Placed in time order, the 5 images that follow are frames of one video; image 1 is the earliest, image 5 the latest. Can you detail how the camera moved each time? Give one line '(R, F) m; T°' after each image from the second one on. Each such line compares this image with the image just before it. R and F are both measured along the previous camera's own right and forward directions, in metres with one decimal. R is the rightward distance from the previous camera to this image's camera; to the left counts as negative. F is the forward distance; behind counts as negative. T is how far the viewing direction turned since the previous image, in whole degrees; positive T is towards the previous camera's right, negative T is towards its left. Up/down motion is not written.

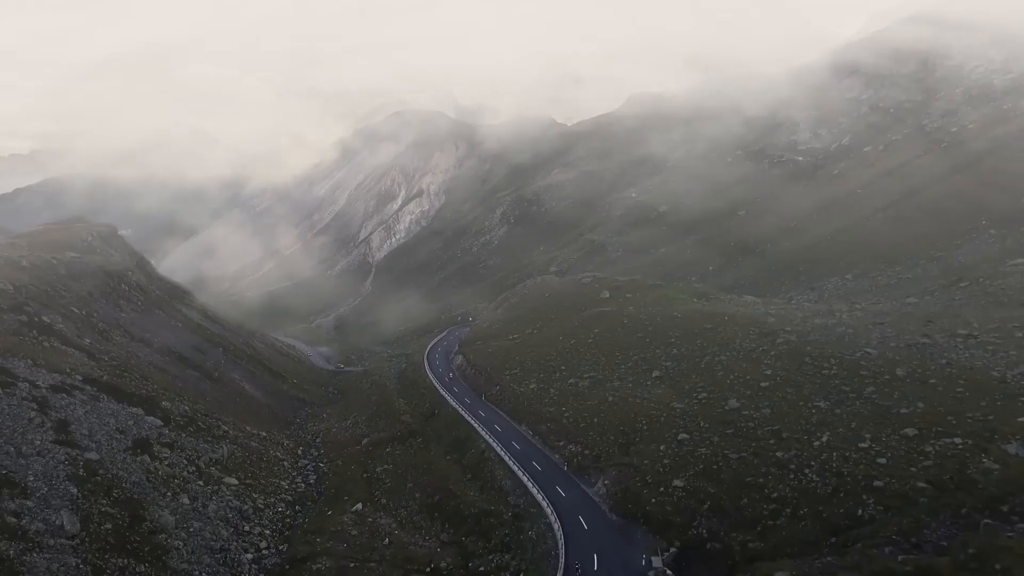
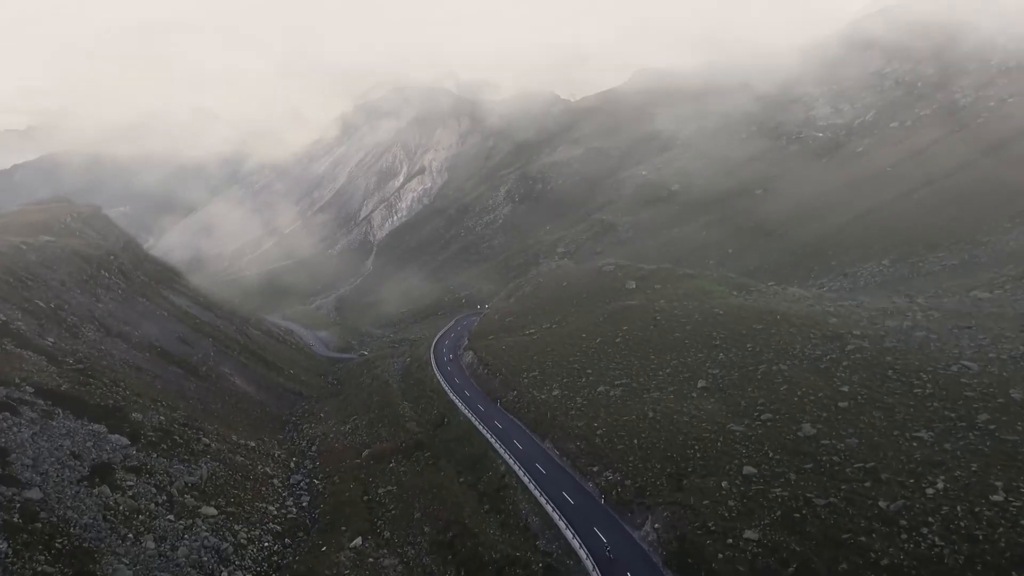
(-1.2, +5.8) m; 0°
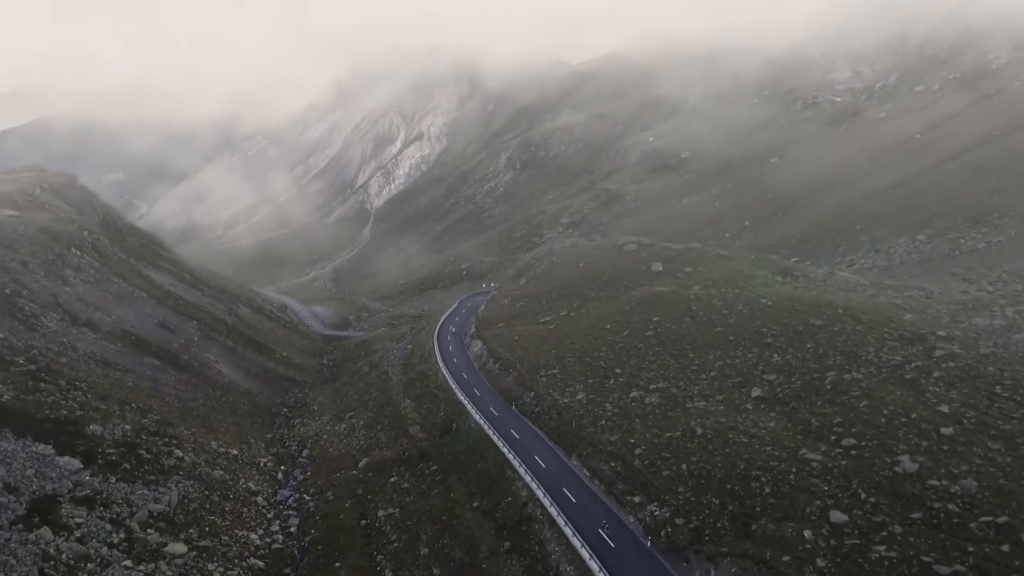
(-1.1, +5.5) m; 0°
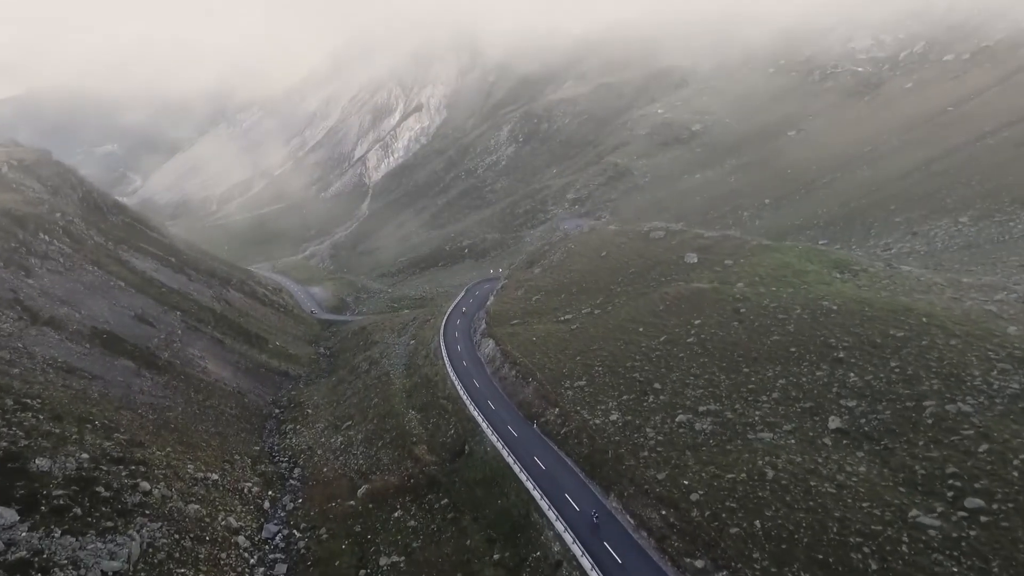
(-1.2, +5.4) m; 0°
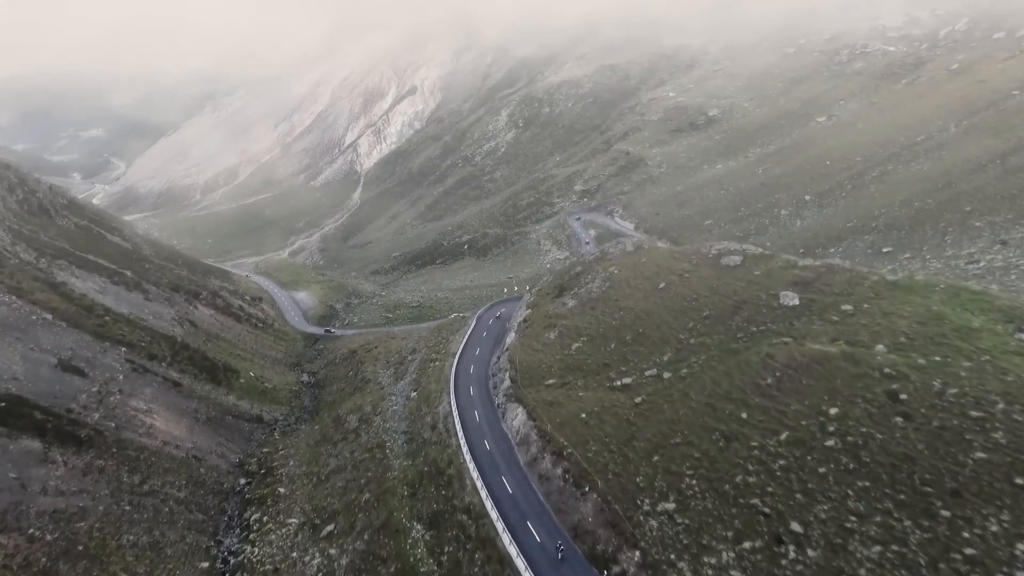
(-2.2, +11.3) m; +1°
